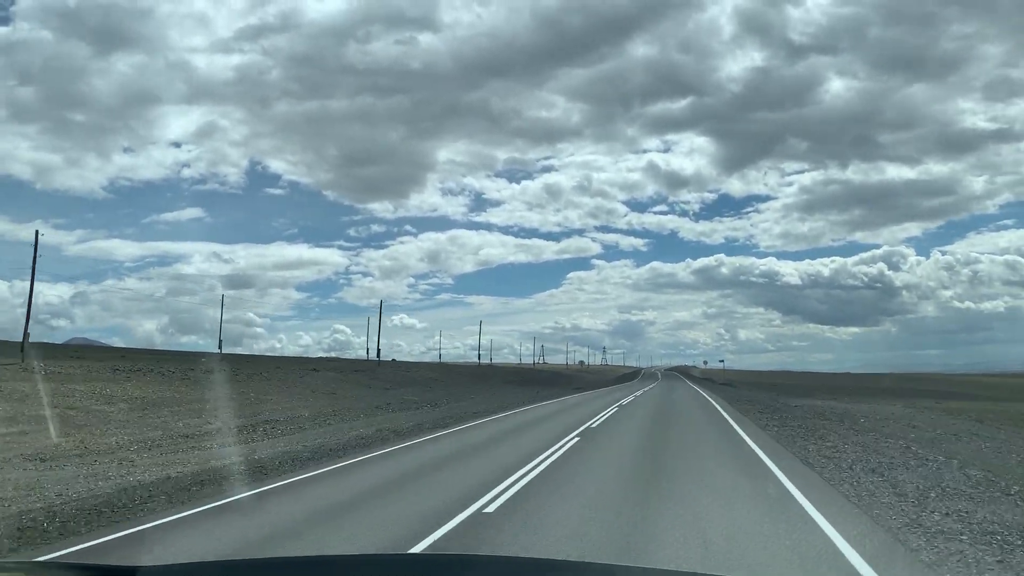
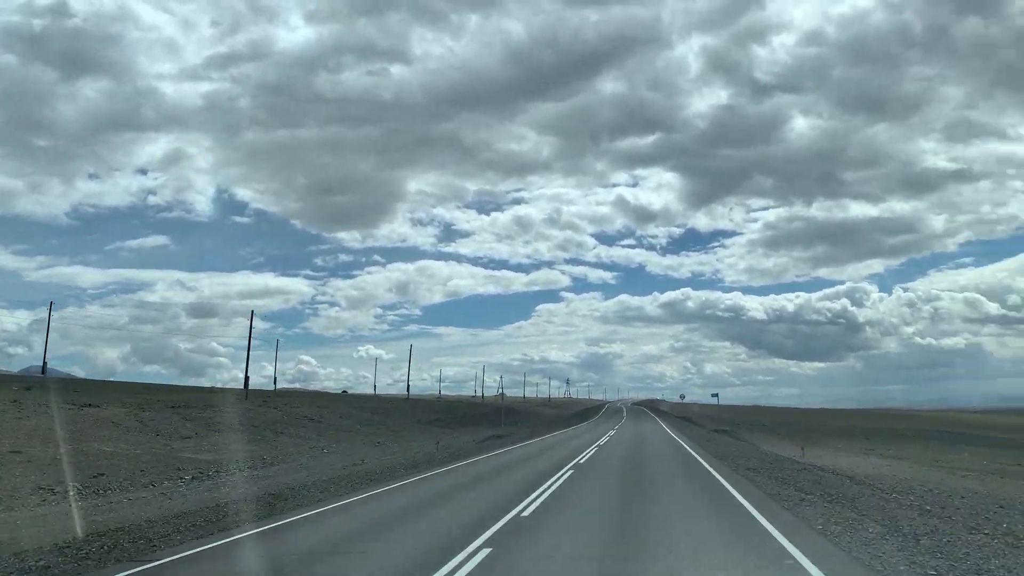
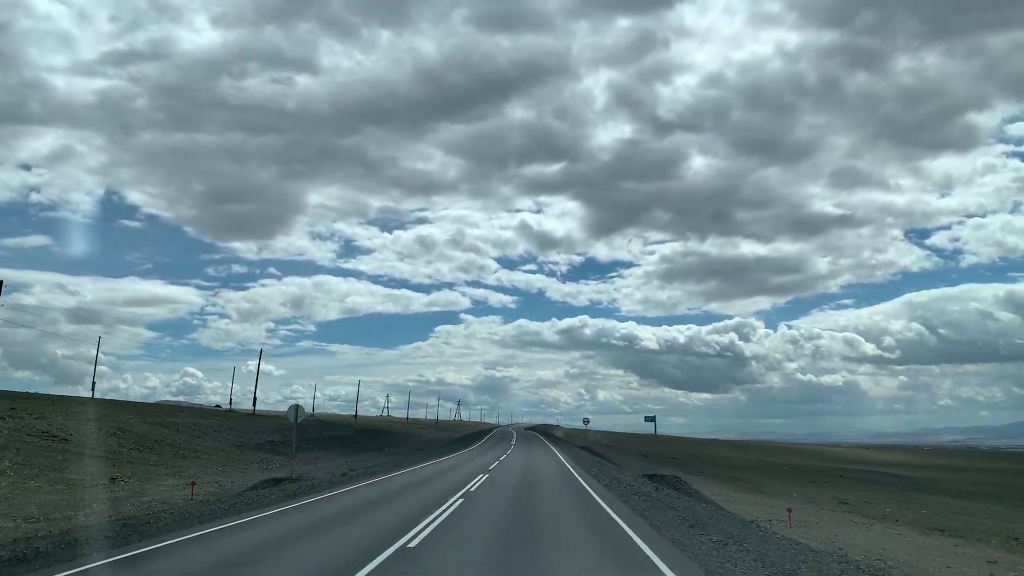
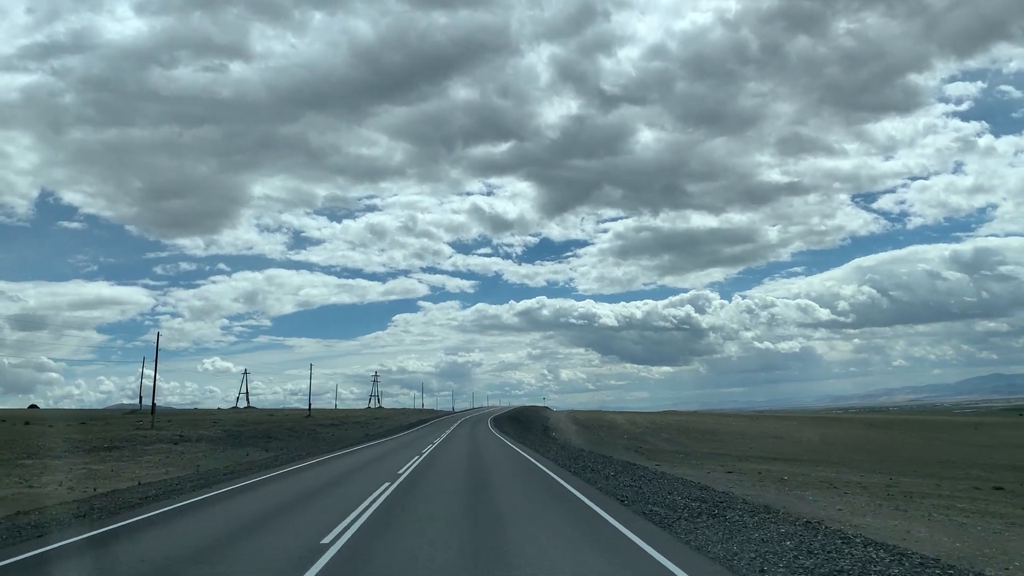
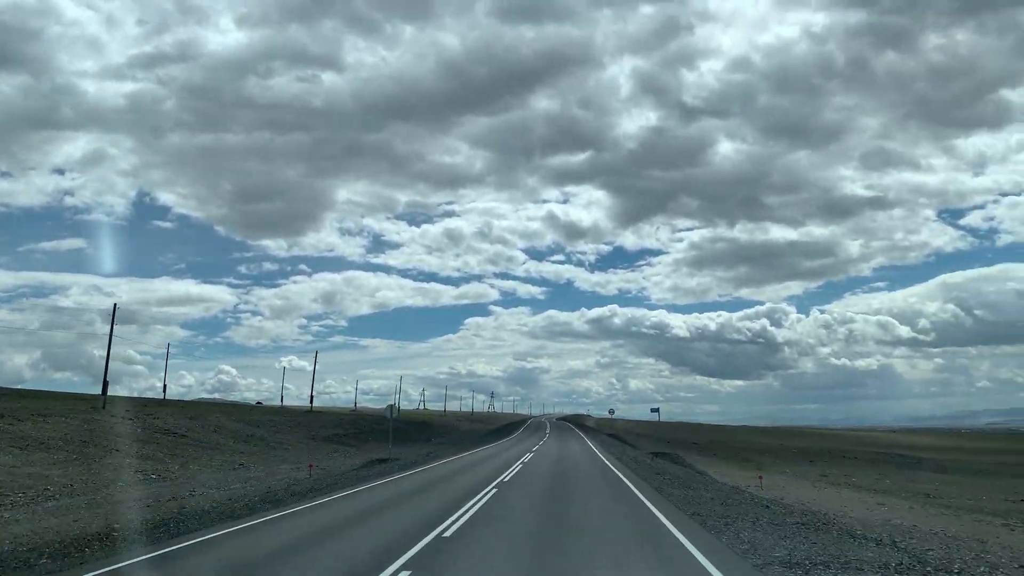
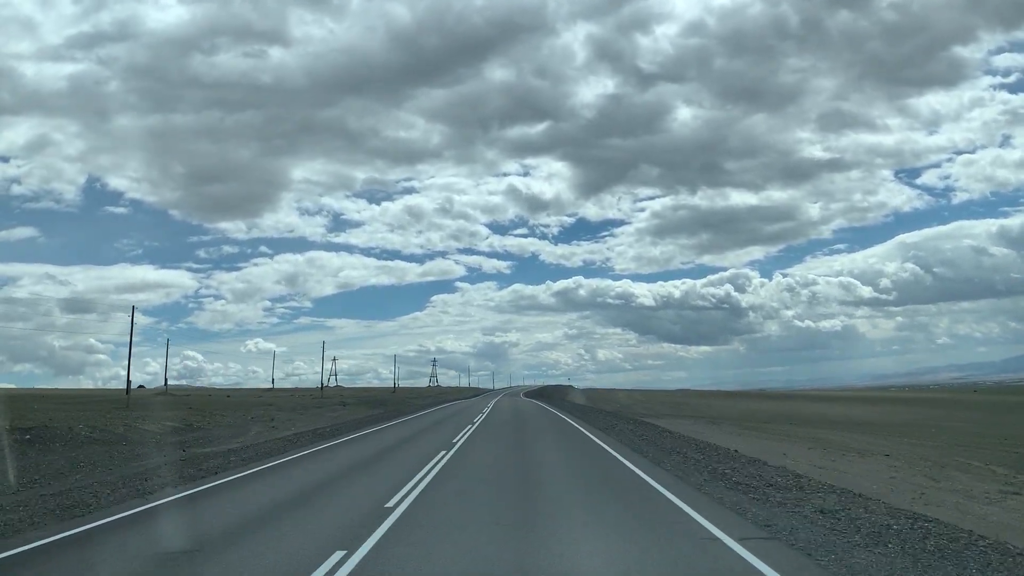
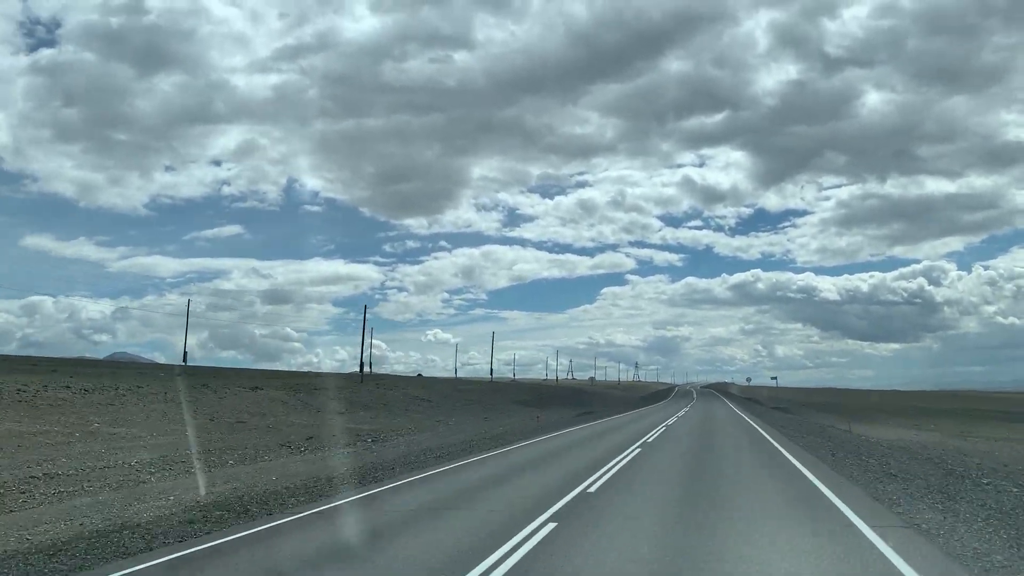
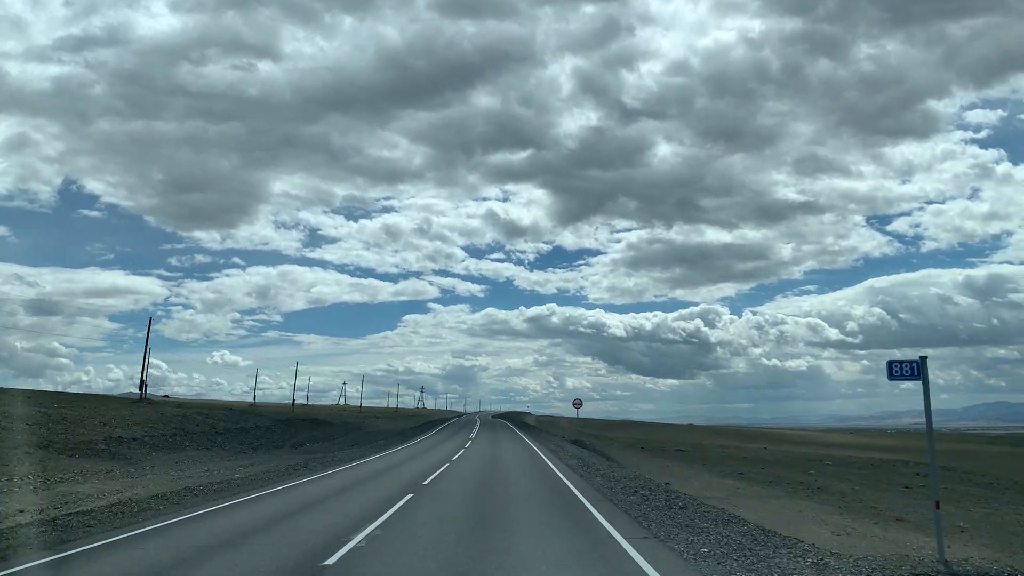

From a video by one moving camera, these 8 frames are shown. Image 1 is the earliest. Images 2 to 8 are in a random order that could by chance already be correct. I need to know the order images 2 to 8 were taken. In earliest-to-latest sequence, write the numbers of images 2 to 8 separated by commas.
7, 2, 5, 3, 8, 6, 4
